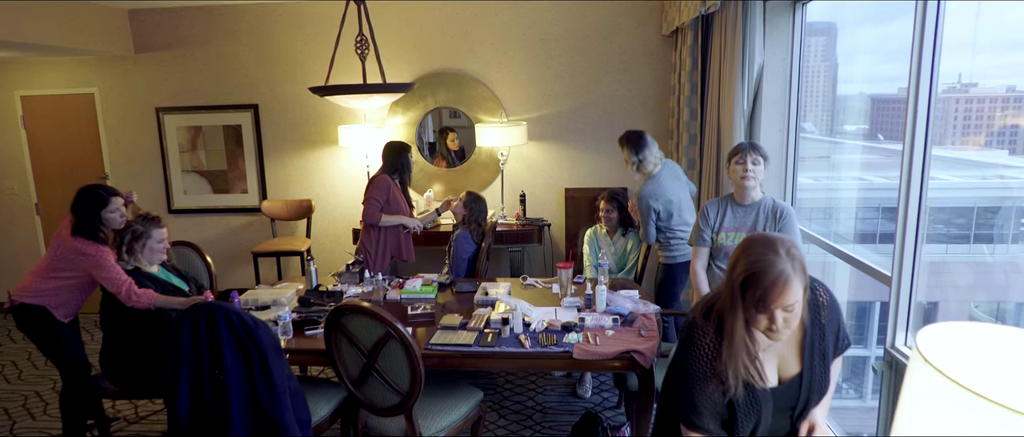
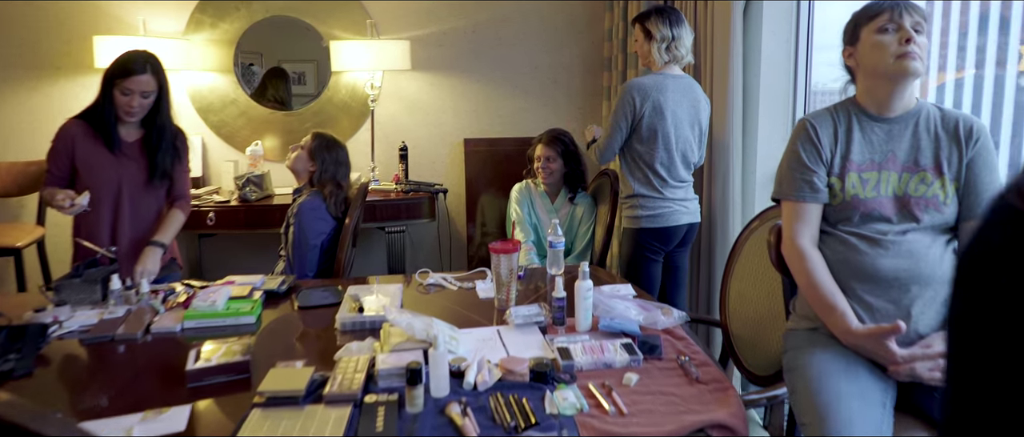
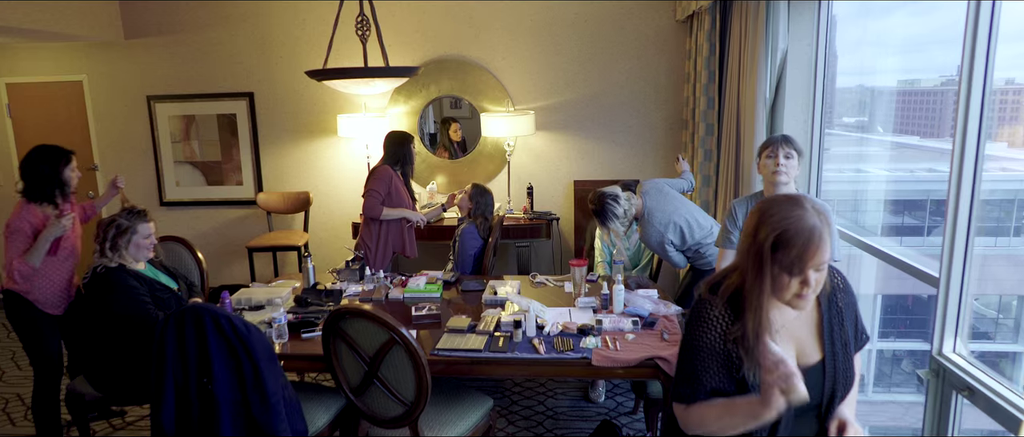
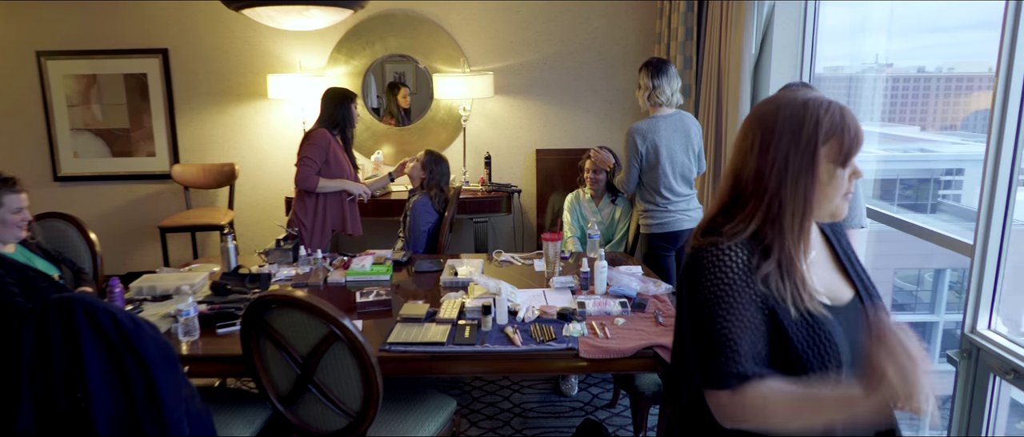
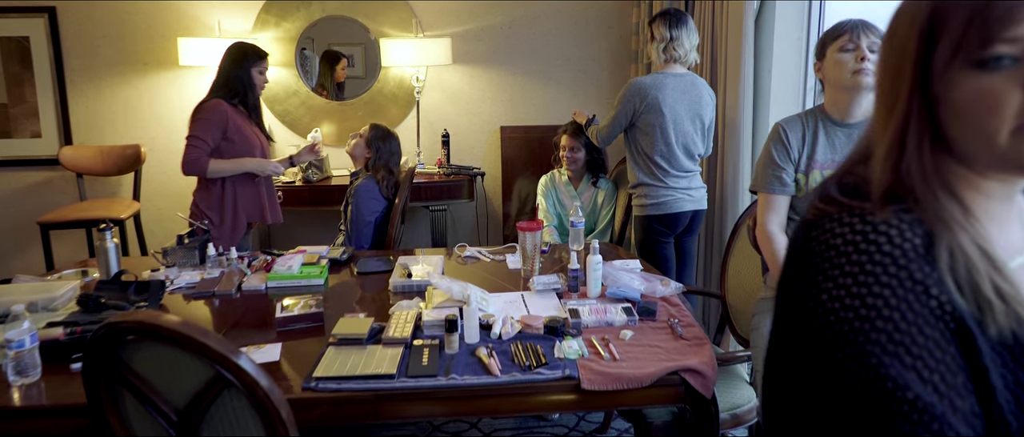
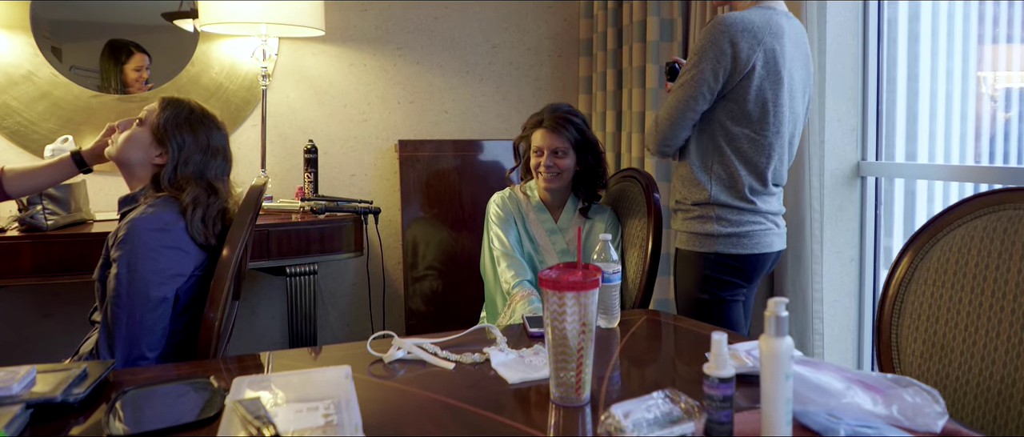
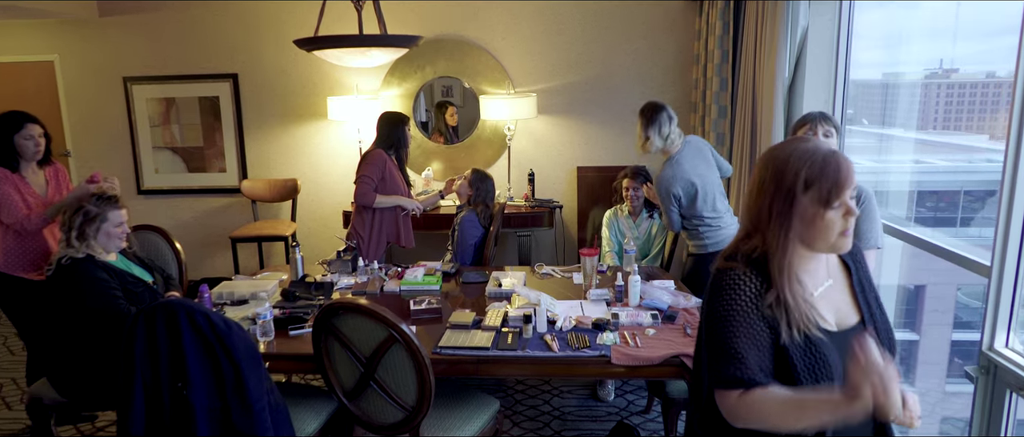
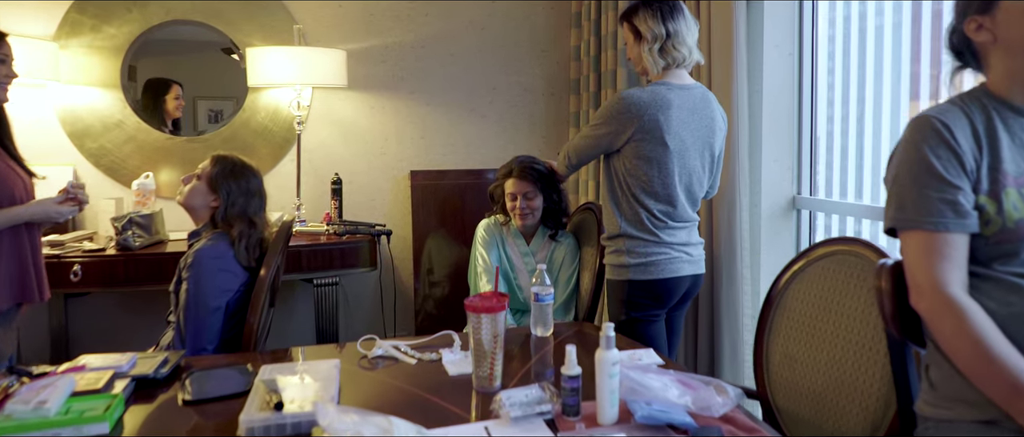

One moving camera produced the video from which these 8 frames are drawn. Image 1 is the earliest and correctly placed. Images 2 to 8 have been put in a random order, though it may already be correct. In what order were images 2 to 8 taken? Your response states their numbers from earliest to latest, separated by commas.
3, 7, 4, 5, 2, 8, 6
